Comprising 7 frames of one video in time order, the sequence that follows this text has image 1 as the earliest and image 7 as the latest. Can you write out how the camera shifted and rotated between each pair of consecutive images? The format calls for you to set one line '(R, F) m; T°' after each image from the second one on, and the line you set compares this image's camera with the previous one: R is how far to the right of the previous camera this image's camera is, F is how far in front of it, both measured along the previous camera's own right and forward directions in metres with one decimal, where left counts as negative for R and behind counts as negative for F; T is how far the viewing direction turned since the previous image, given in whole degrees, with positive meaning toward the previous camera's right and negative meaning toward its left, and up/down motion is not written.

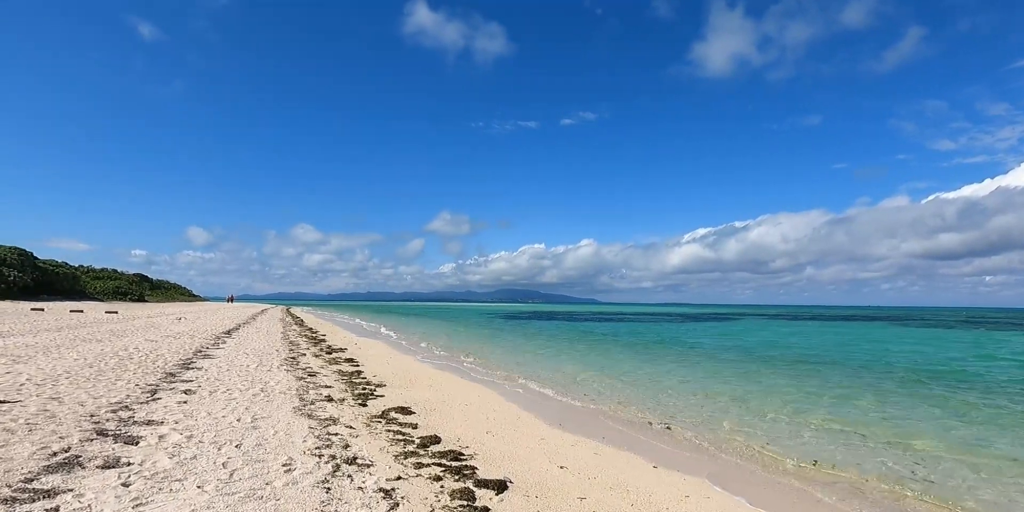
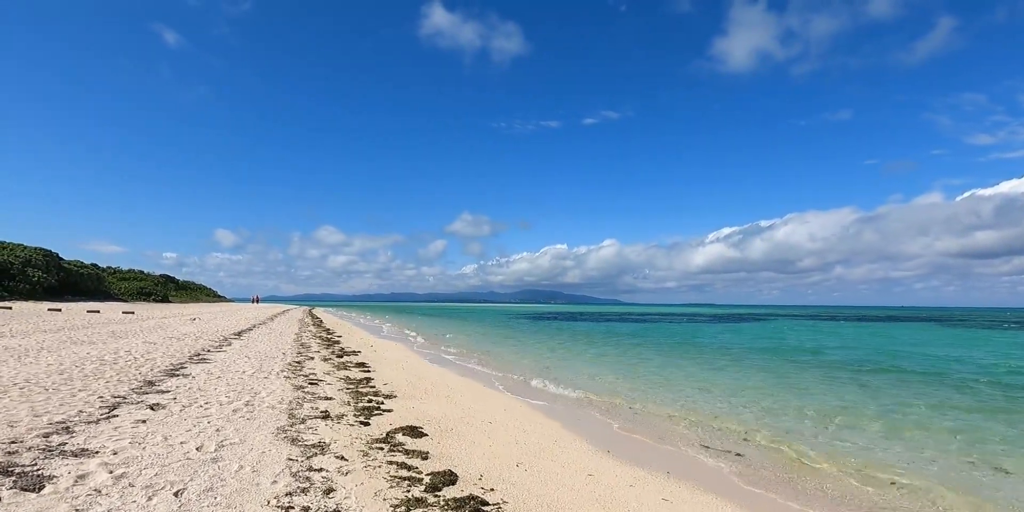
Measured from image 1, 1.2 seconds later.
(-0.2, +2.0) m; -3°
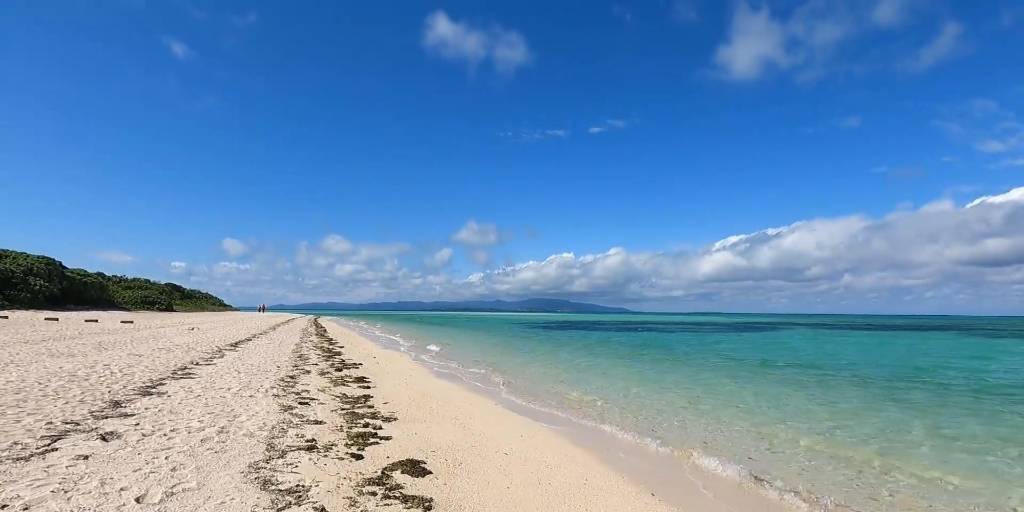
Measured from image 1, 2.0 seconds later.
(-0.2, +1.4) m; -1°
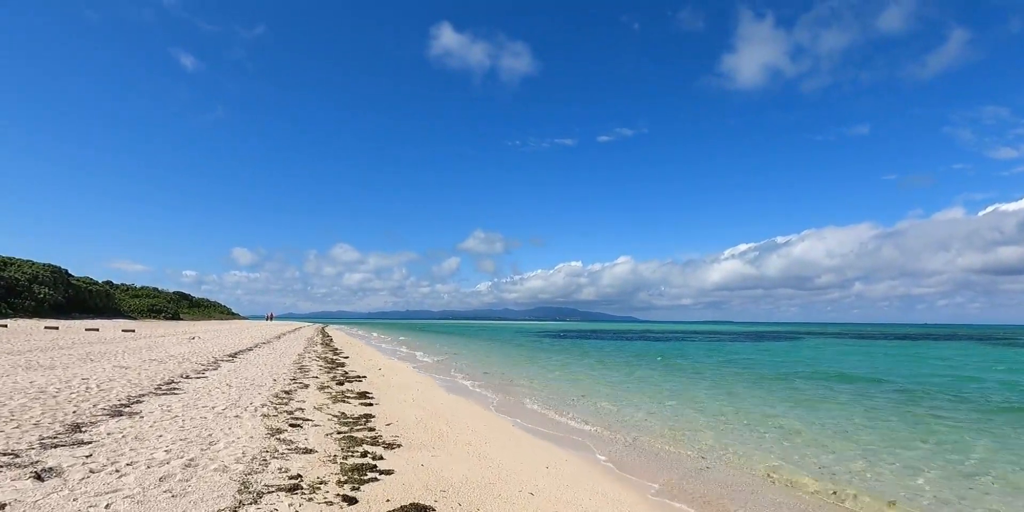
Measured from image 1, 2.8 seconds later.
(-0.3, +1.3) m; -1°
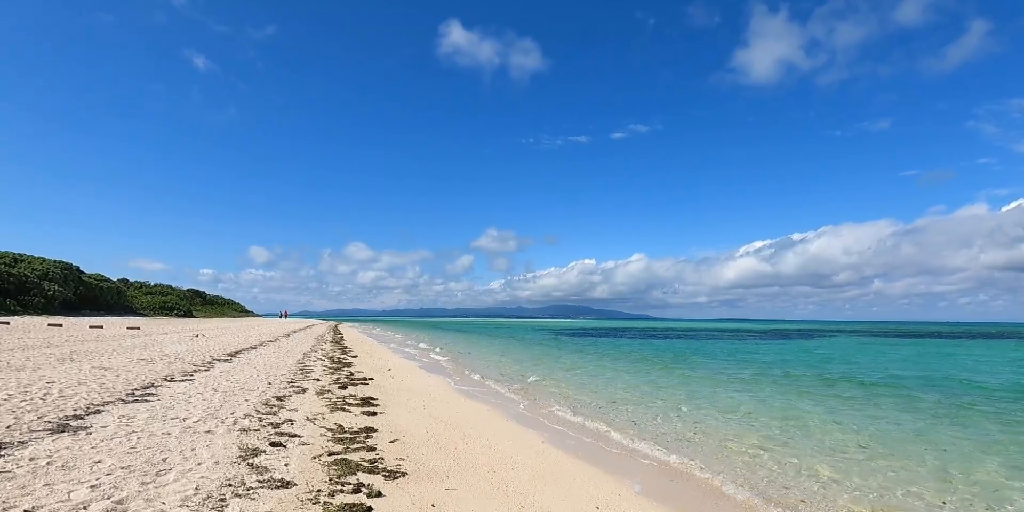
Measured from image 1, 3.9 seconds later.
(-0.3, +1.9) m; -2°
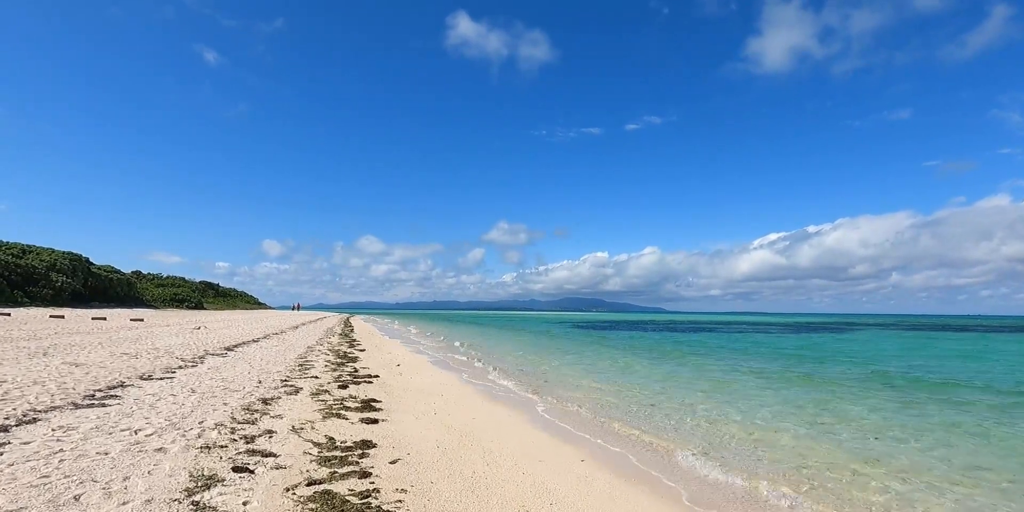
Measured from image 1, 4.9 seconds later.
(-0.3, +1.9) m; -1°
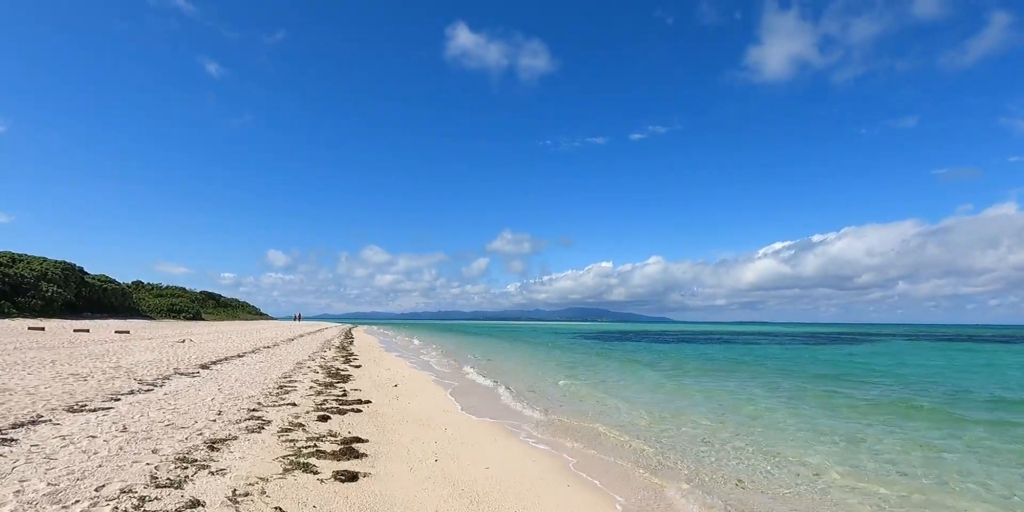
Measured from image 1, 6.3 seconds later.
(-0.3, +2.3) m; -1°
